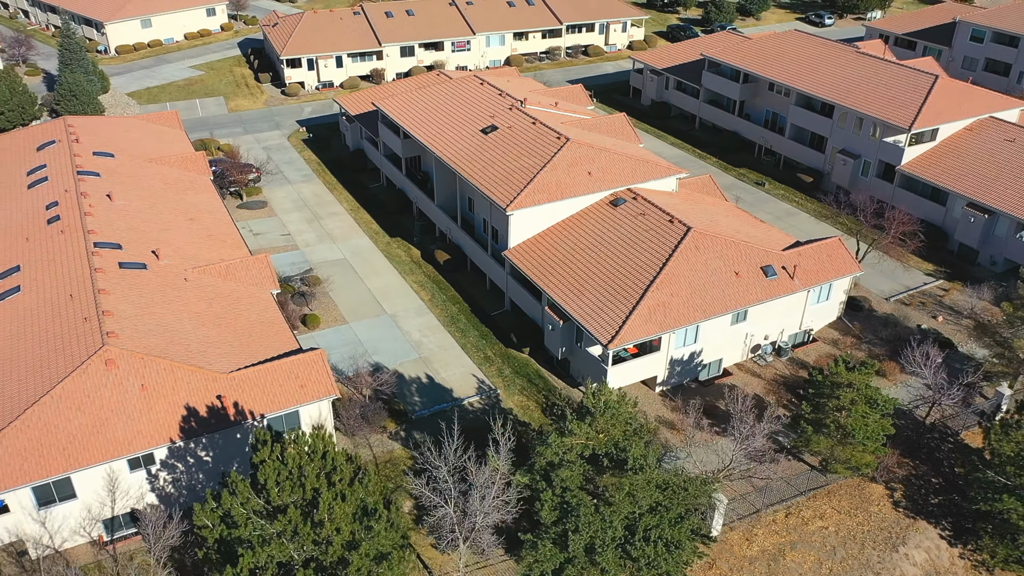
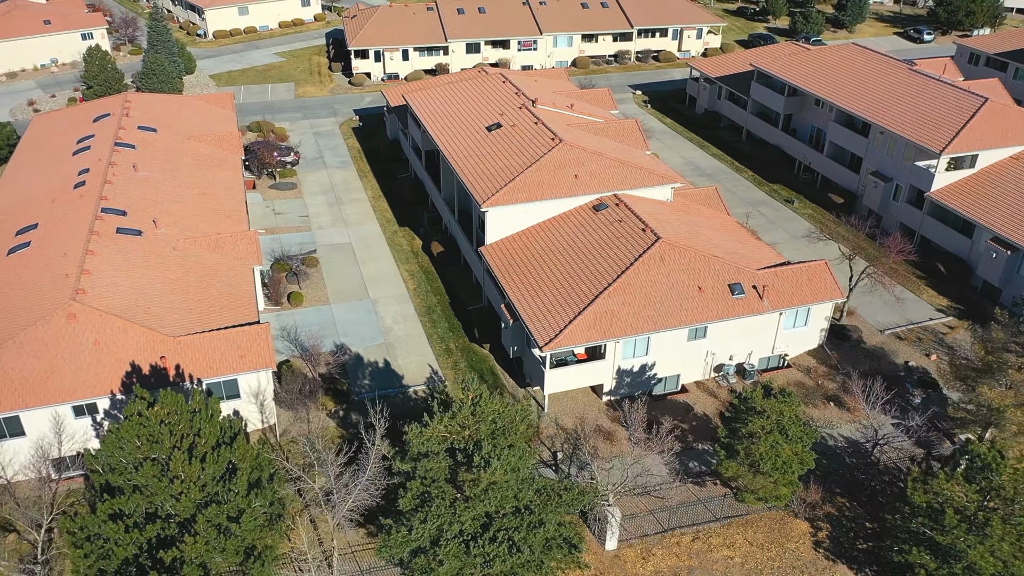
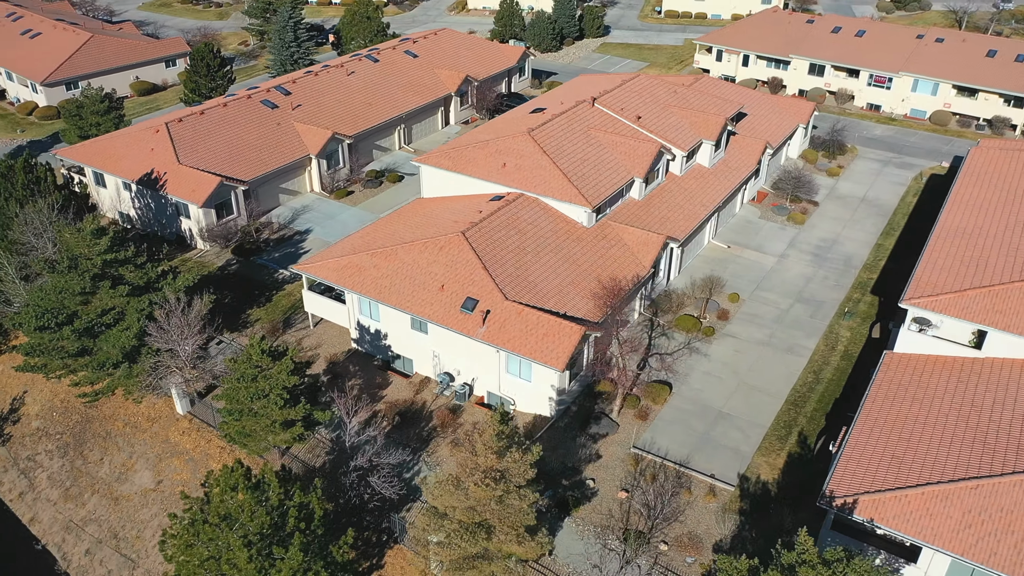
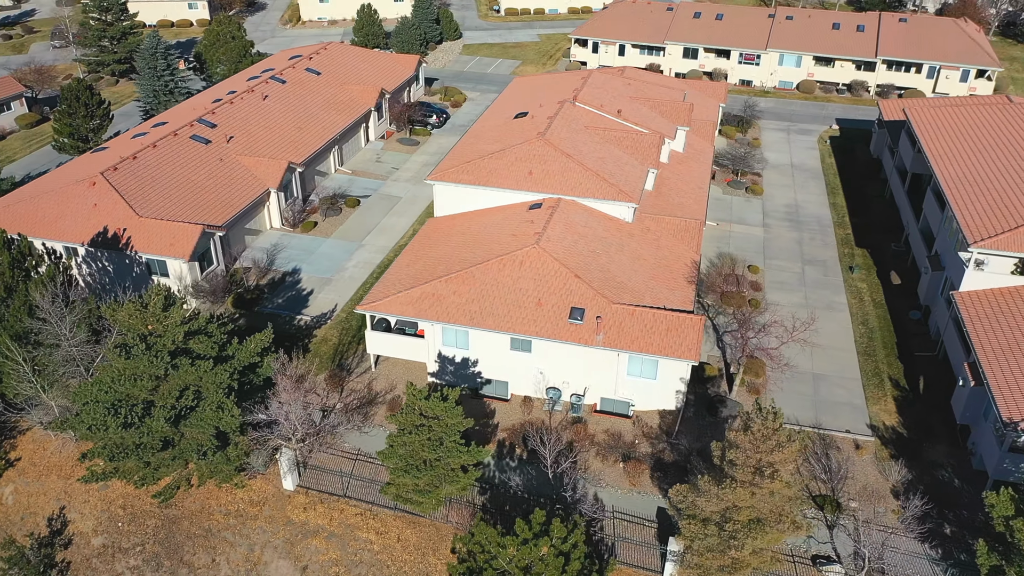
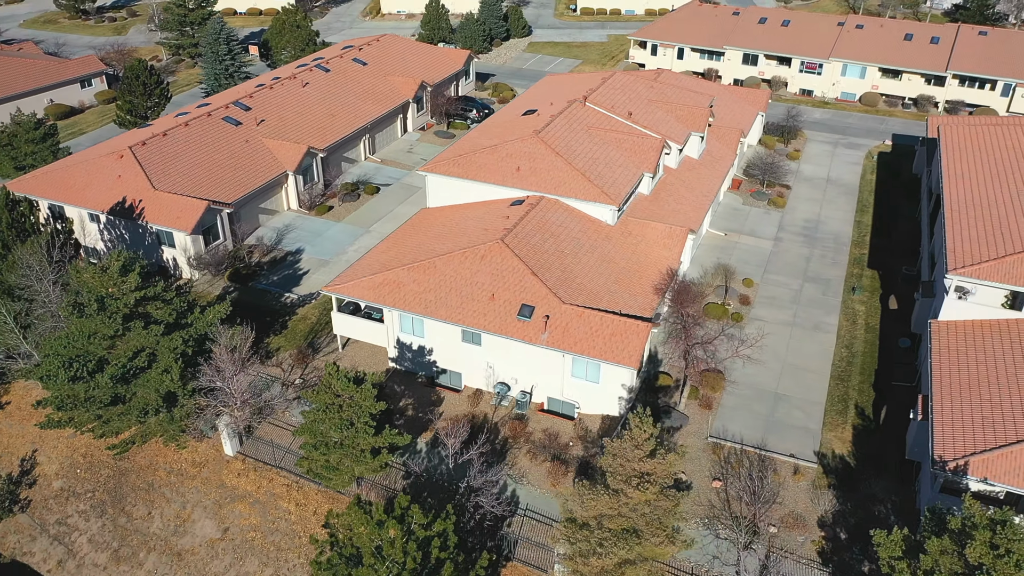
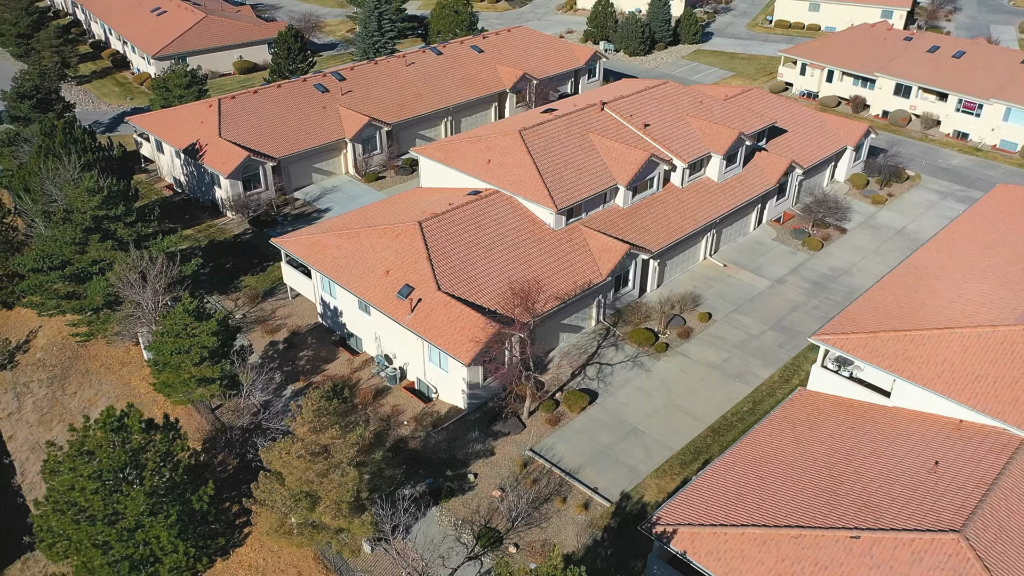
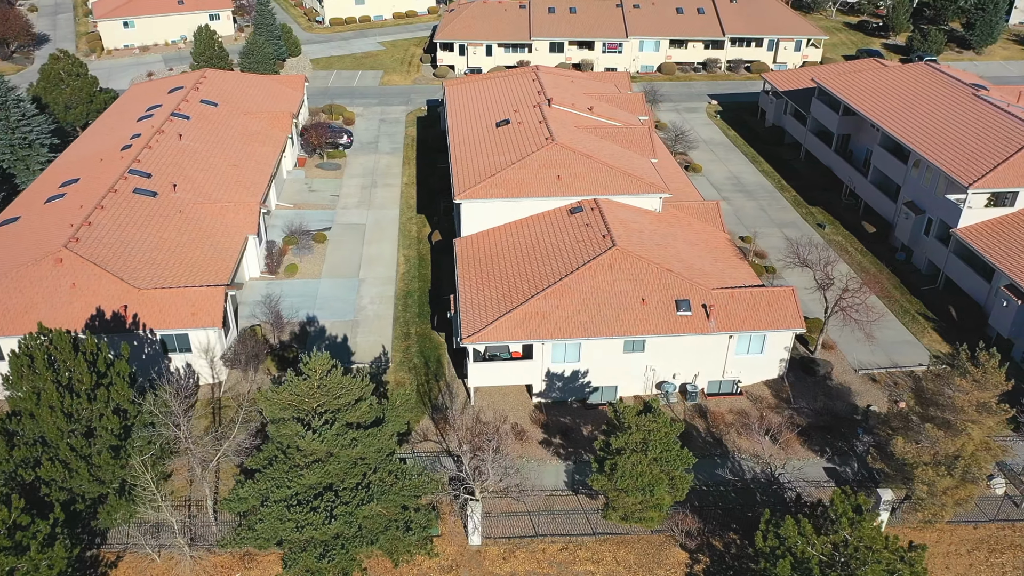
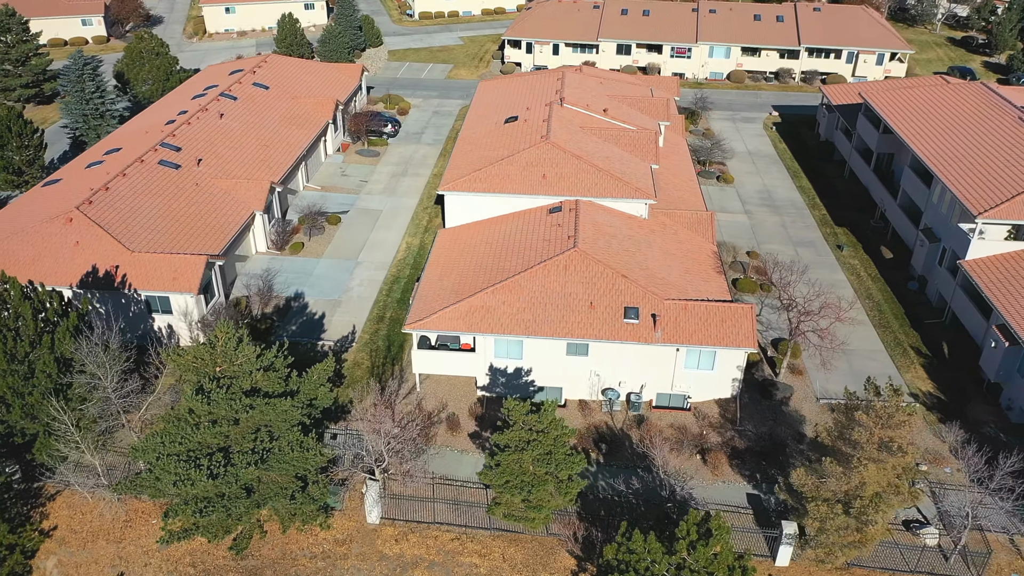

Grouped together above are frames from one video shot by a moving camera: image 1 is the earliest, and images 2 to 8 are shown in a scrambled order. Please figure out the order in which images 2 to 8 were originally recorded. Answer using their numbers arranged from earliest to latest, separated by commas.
2, 7, 8, 4, 5, 3, 6
